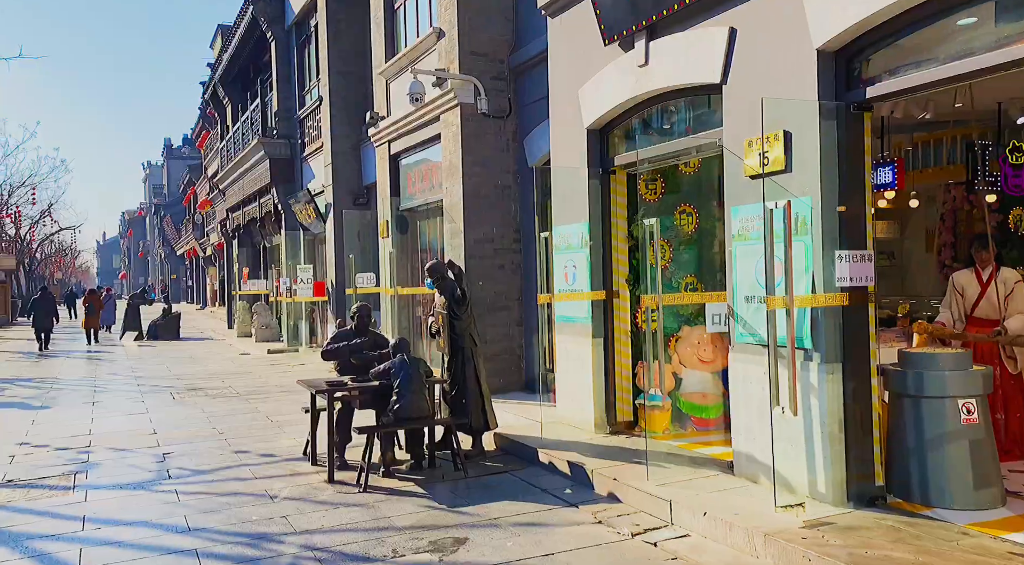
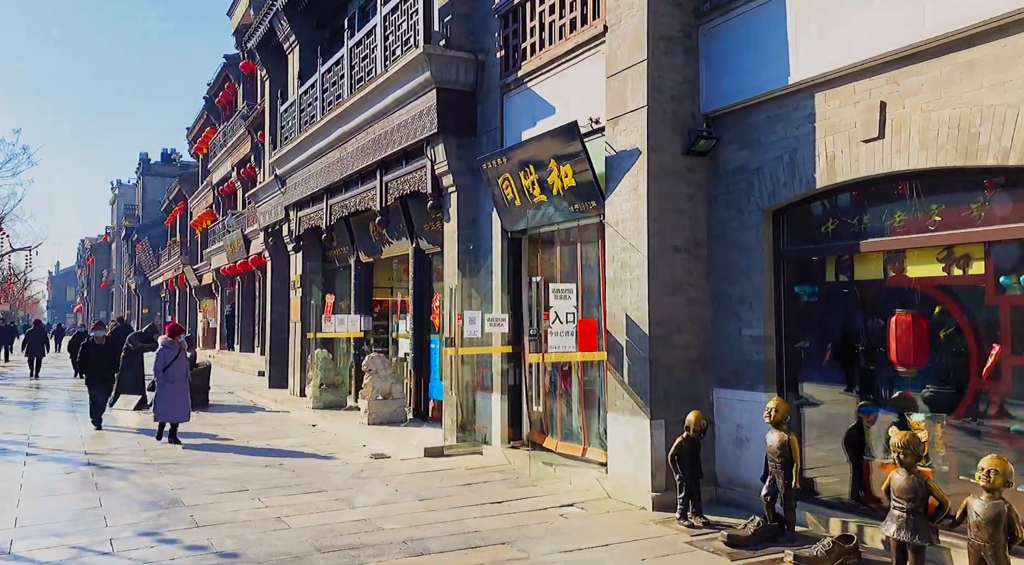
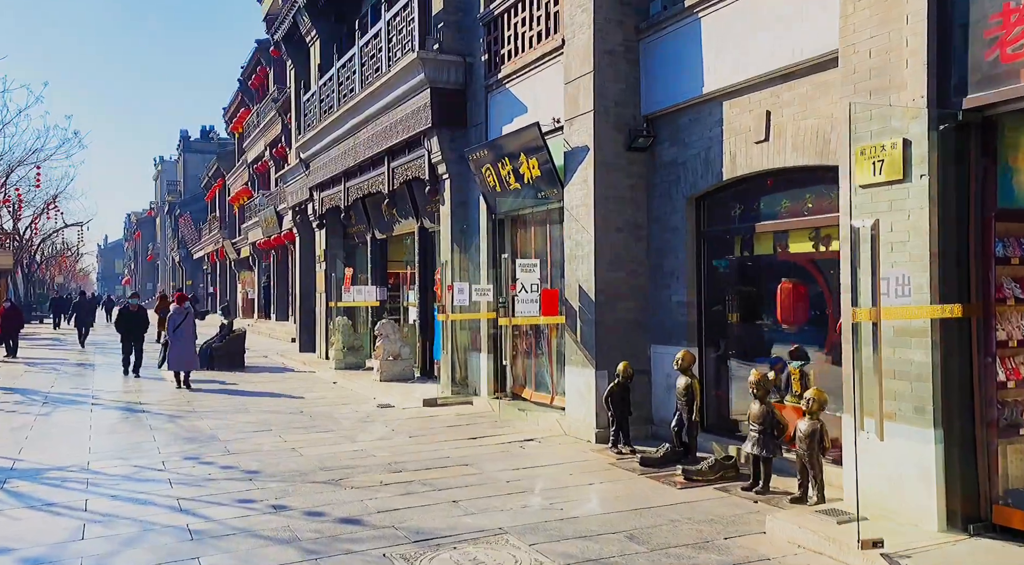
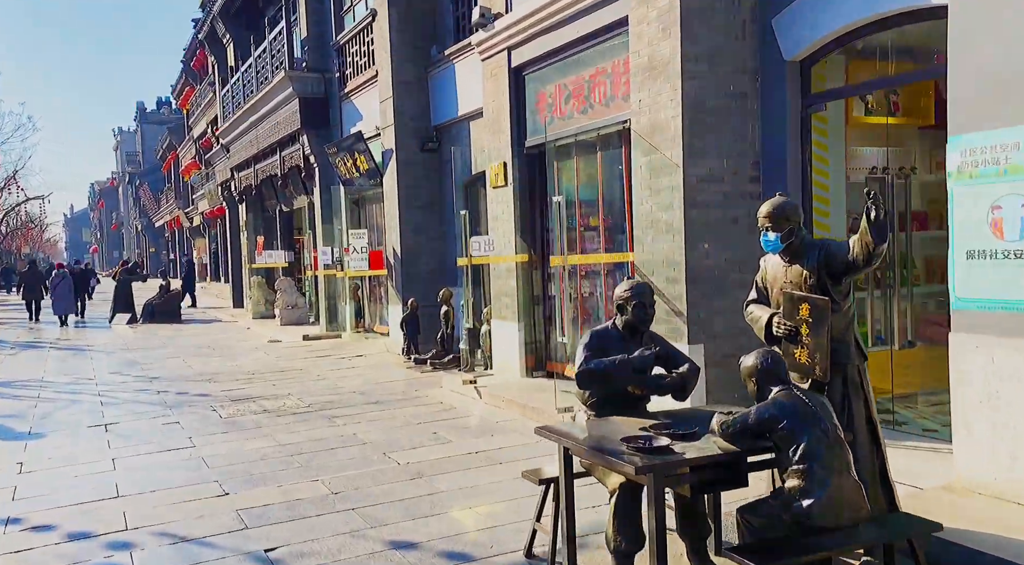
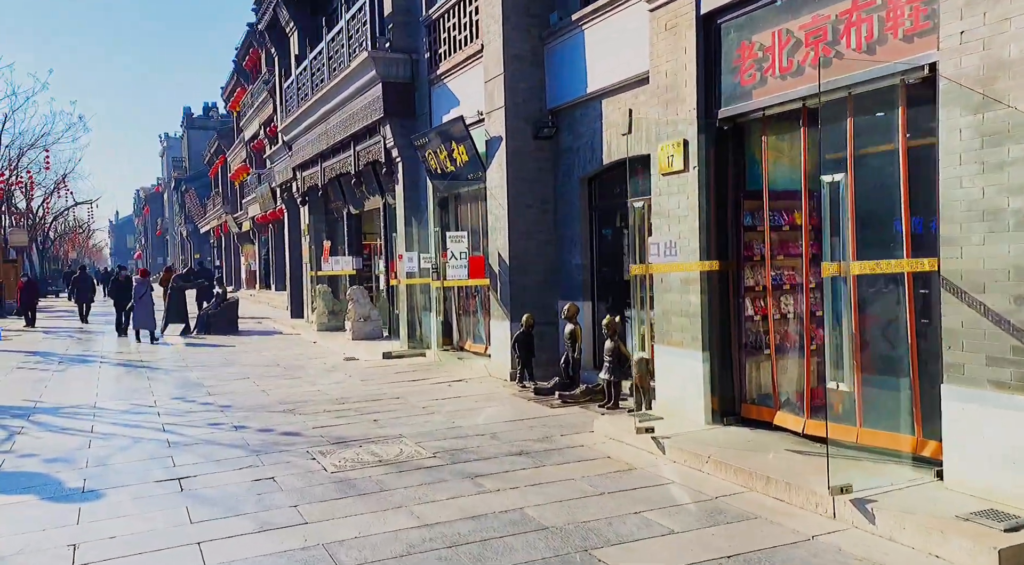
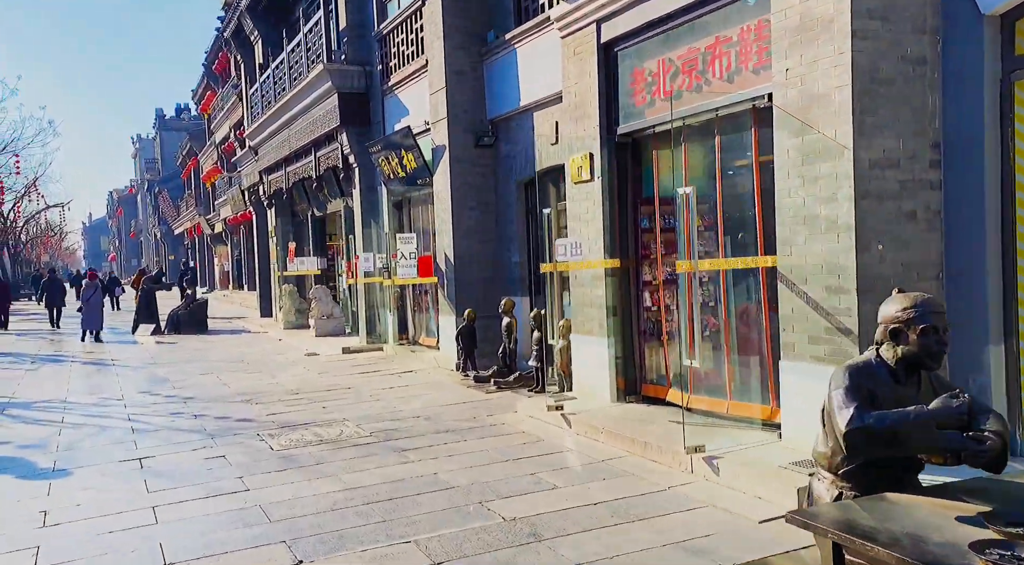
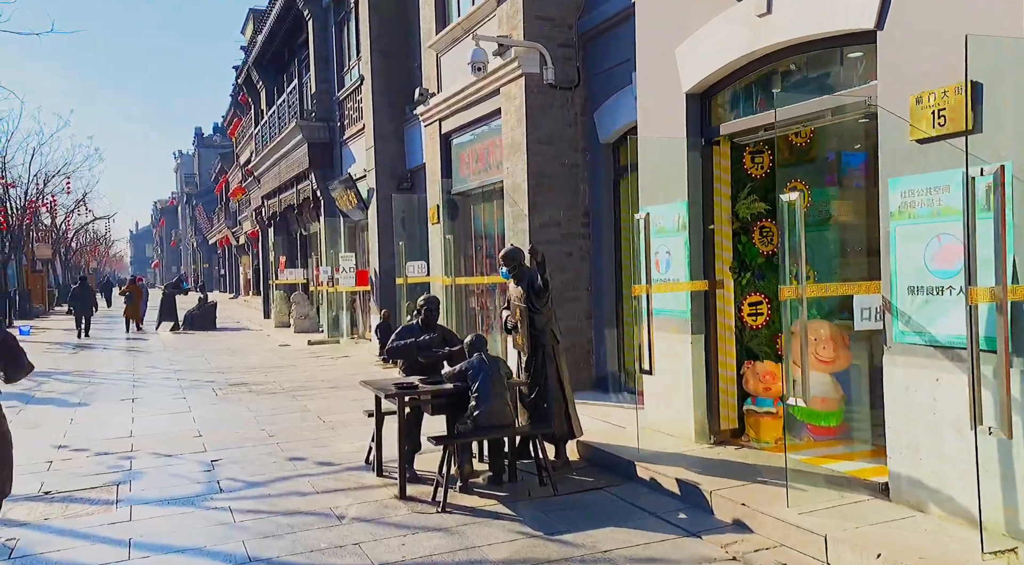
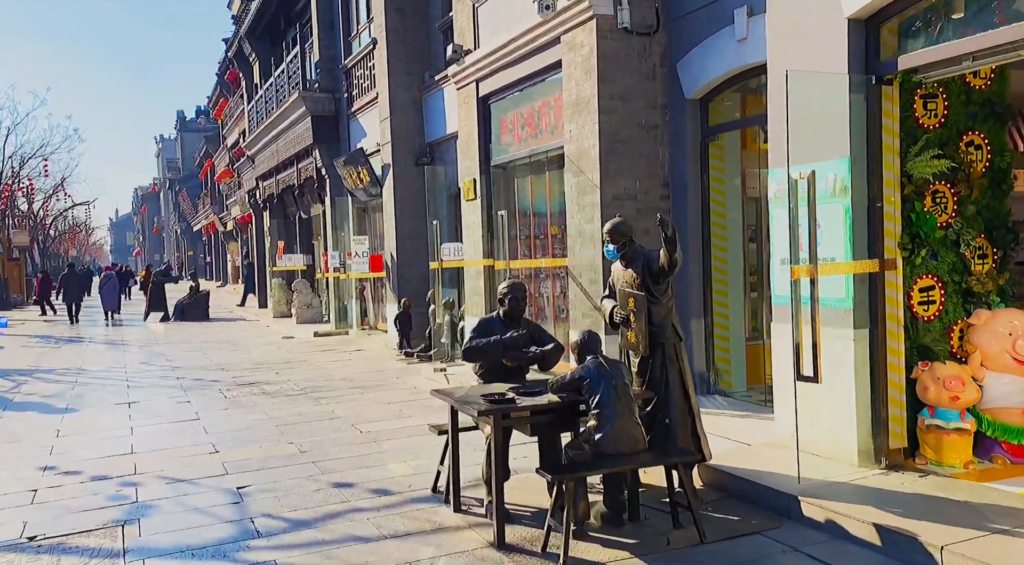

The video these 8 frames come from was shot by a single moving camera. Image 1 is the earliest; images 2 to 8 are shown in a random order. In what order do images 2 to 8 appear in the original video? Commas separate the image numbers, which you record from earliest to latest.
7, 8, 4, 6, 5, 3, 2
